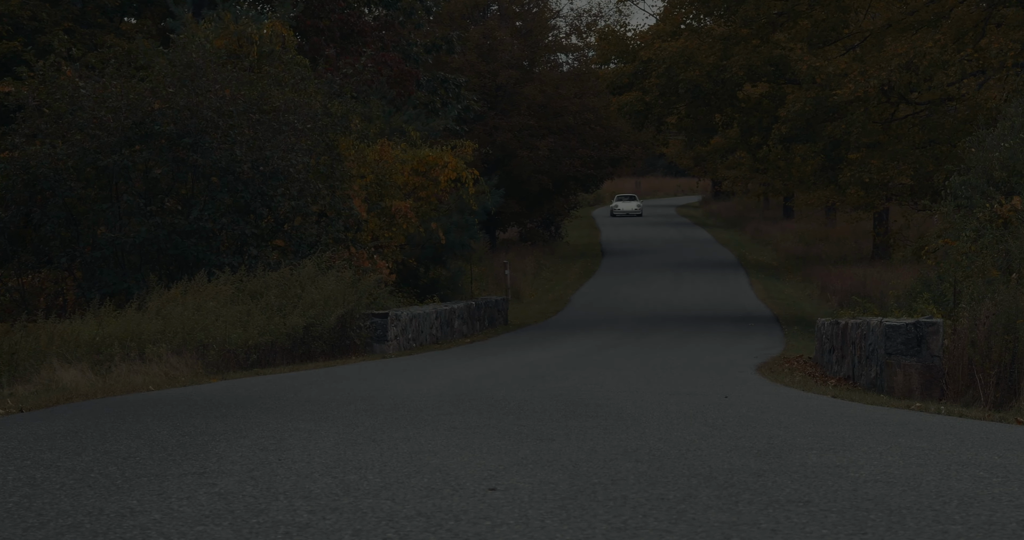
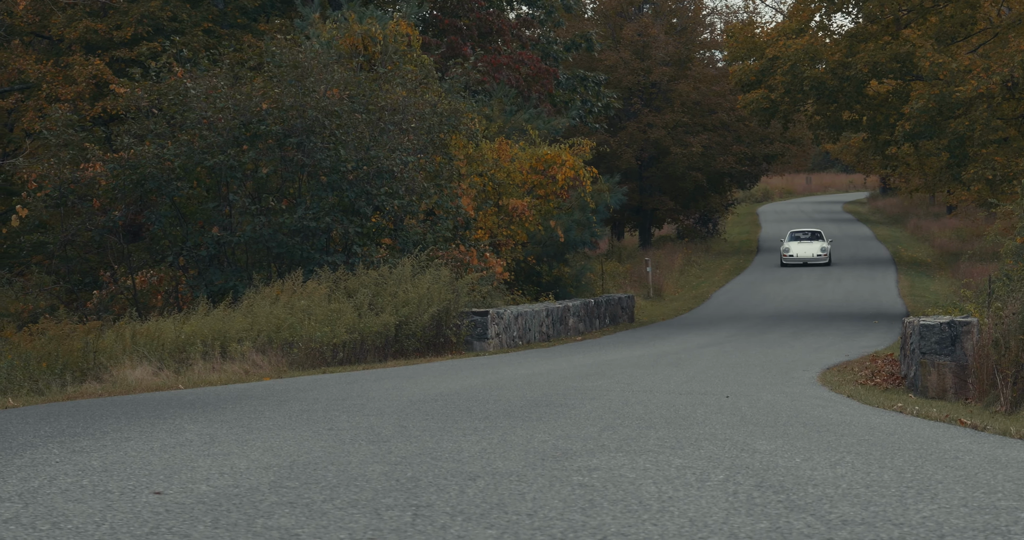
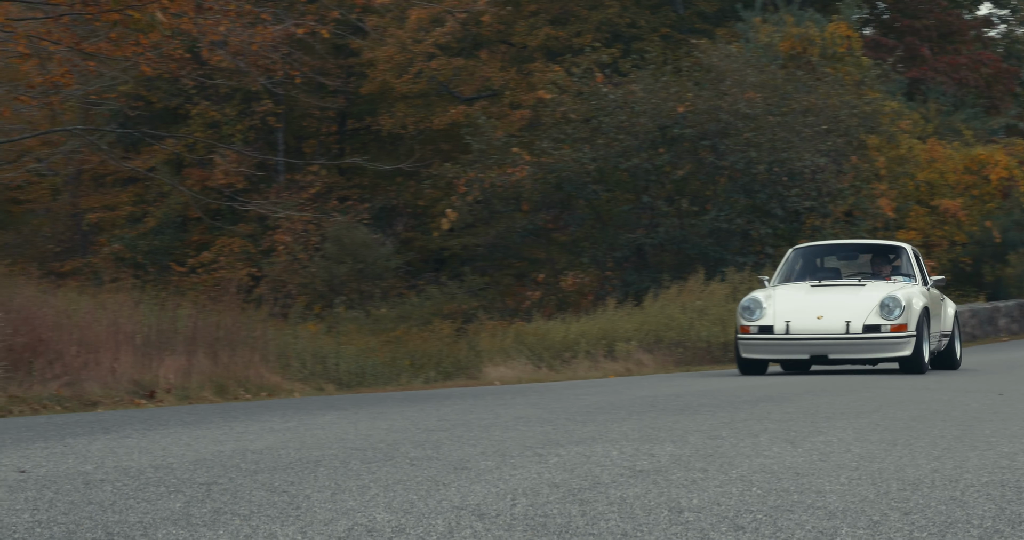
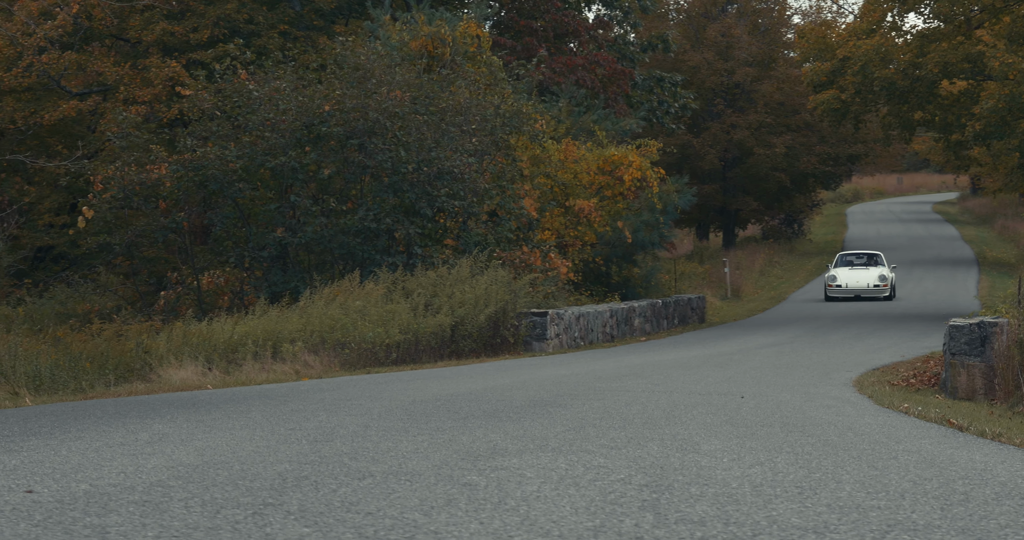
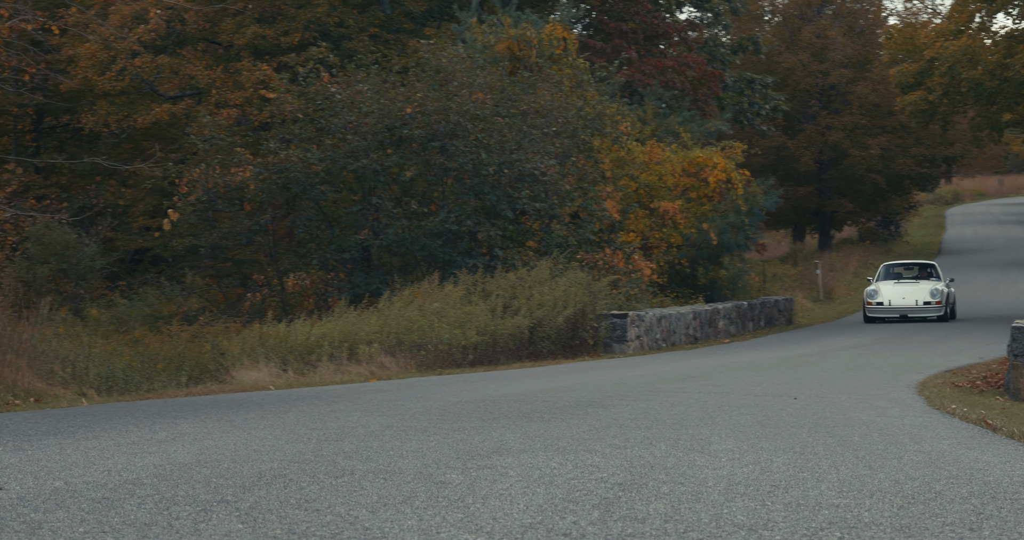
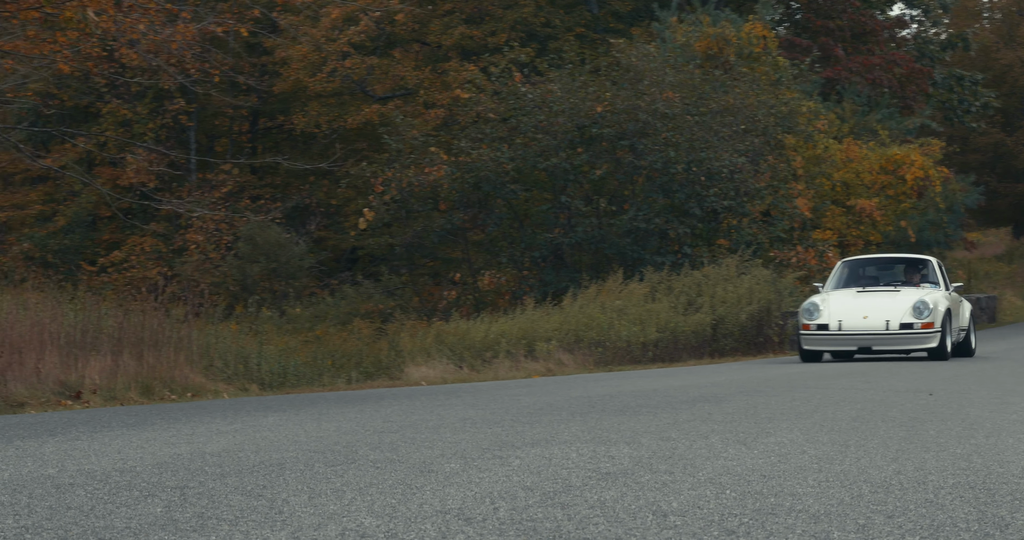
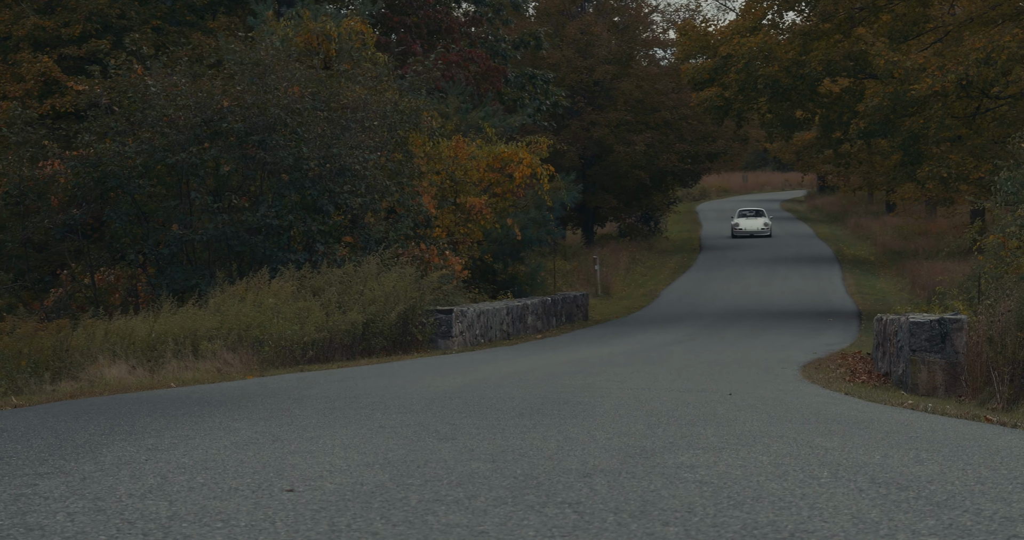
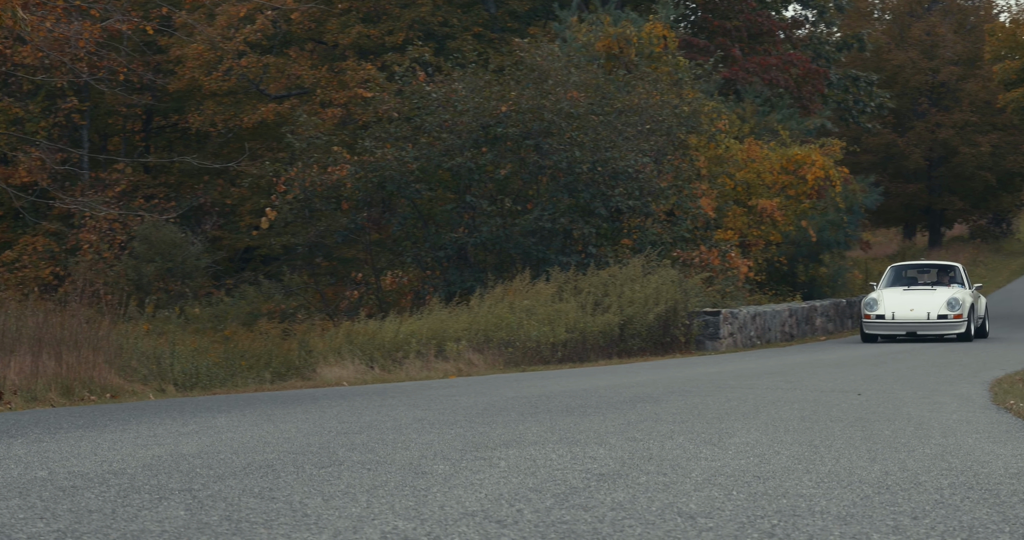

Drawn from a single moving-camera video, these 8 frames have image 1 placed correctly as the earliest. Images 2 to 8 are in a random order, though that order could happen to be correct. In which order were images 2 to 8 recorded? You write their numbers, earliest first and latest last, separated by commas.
7, 2, 4, 5, 8, 6, 3
